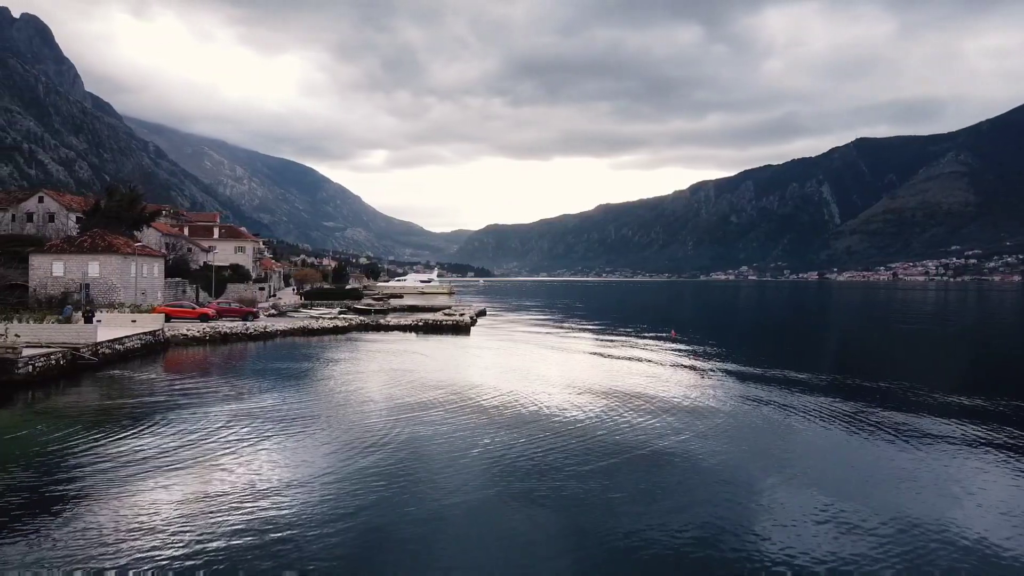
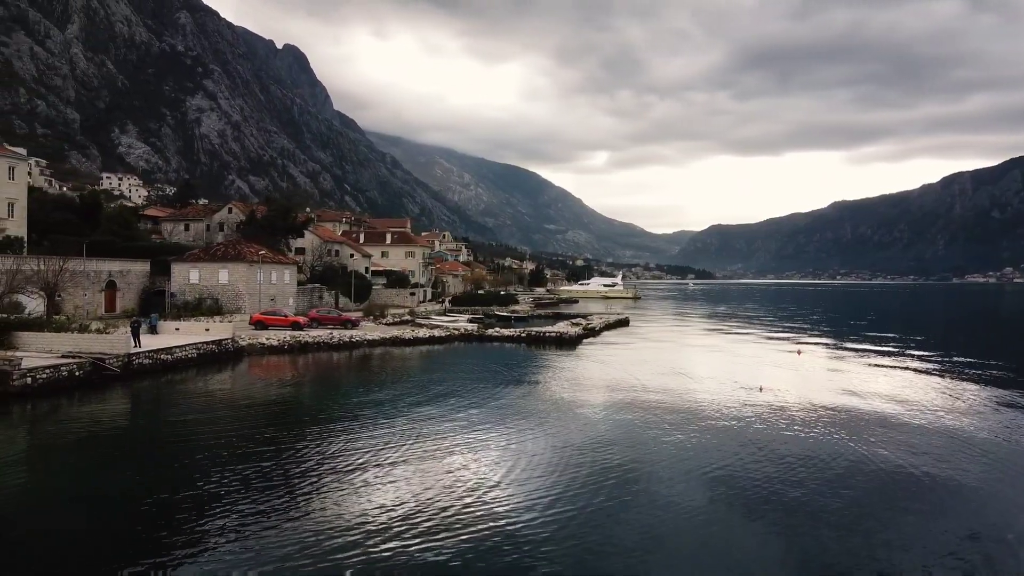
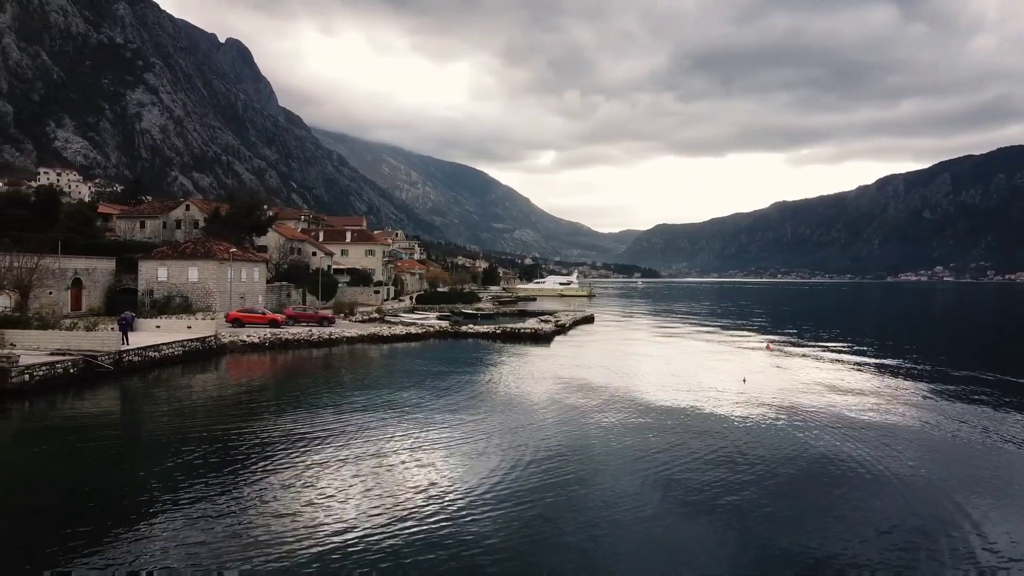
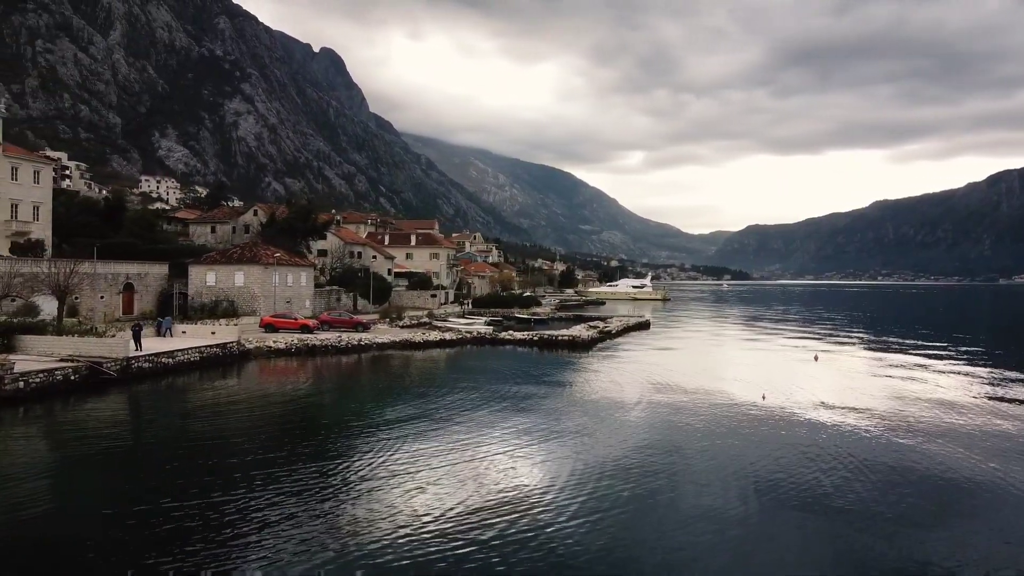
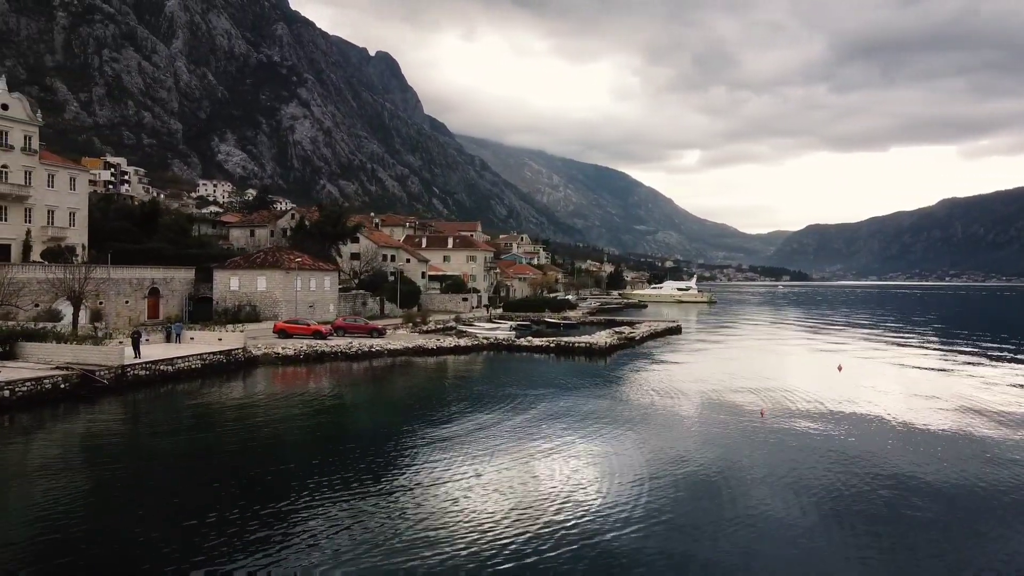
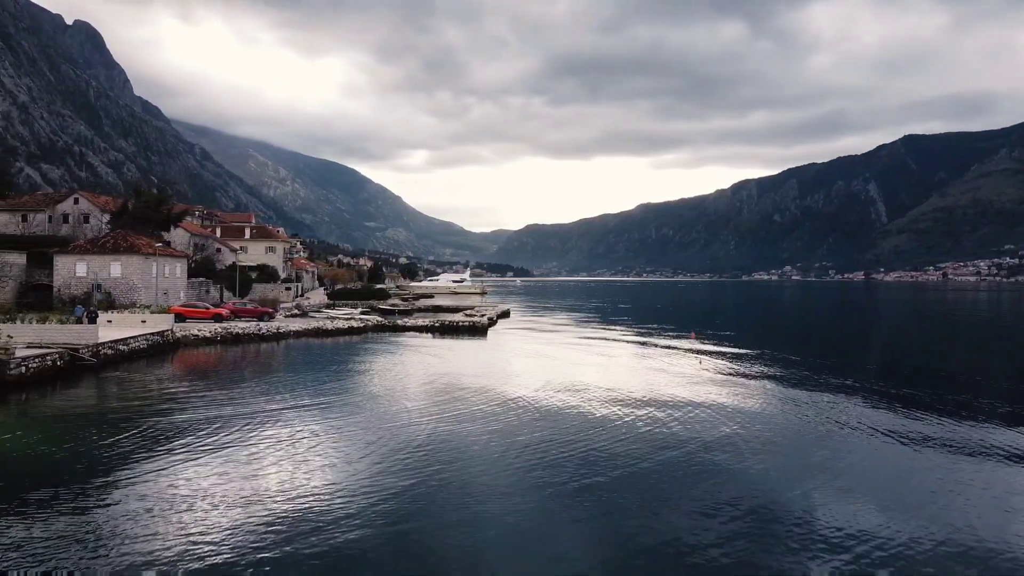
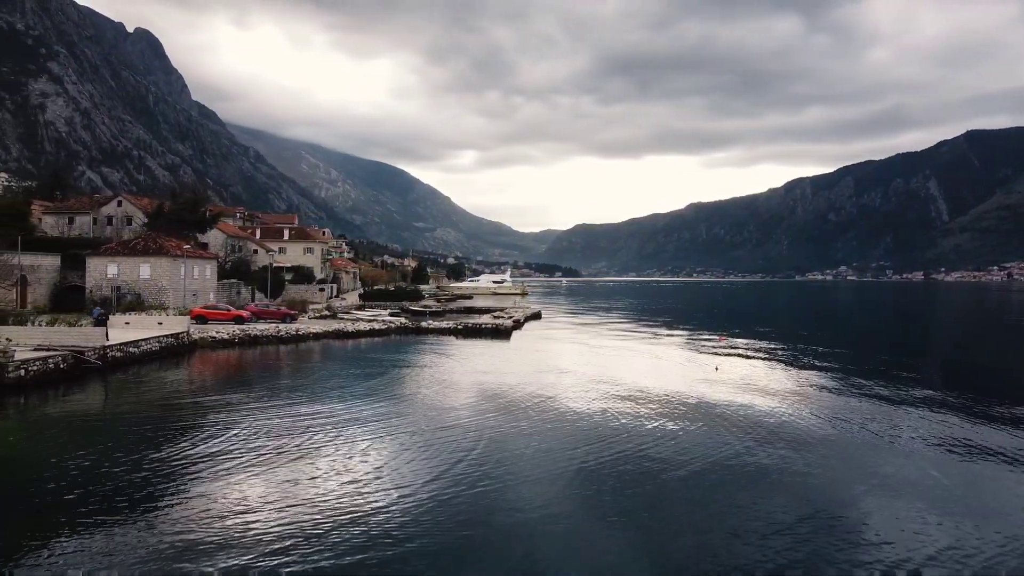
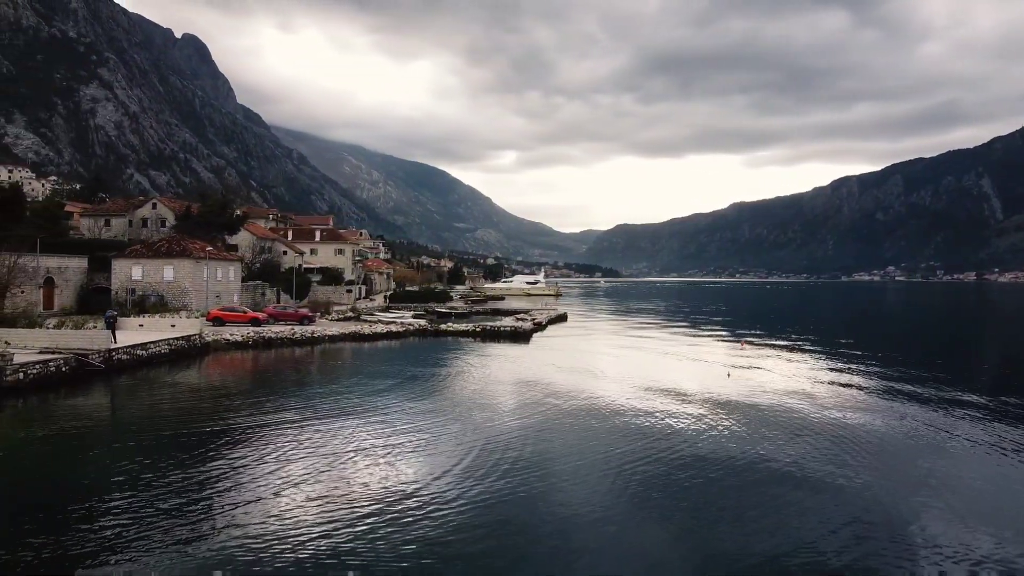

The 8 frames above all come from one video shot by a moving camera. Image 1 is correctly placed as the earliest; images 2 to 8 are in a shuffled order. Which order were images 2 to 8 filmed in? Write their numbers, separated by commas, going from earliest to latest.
6, 7, 8, 3, 2, 4, 5
